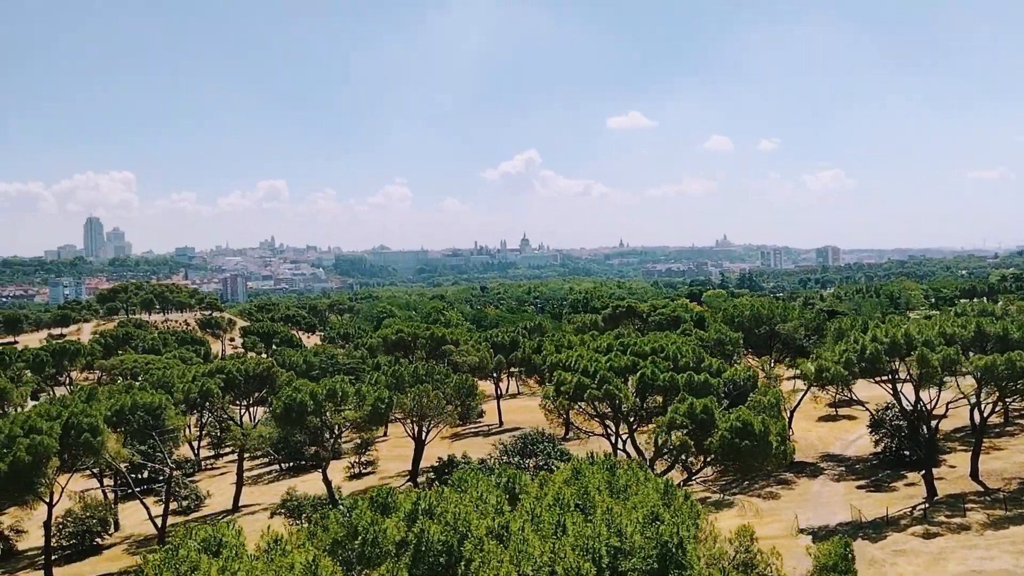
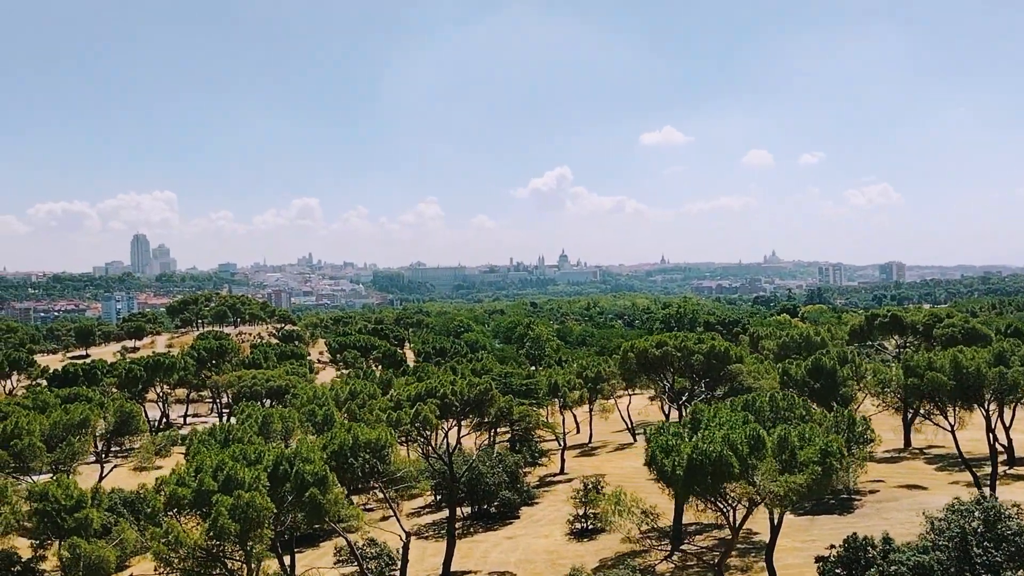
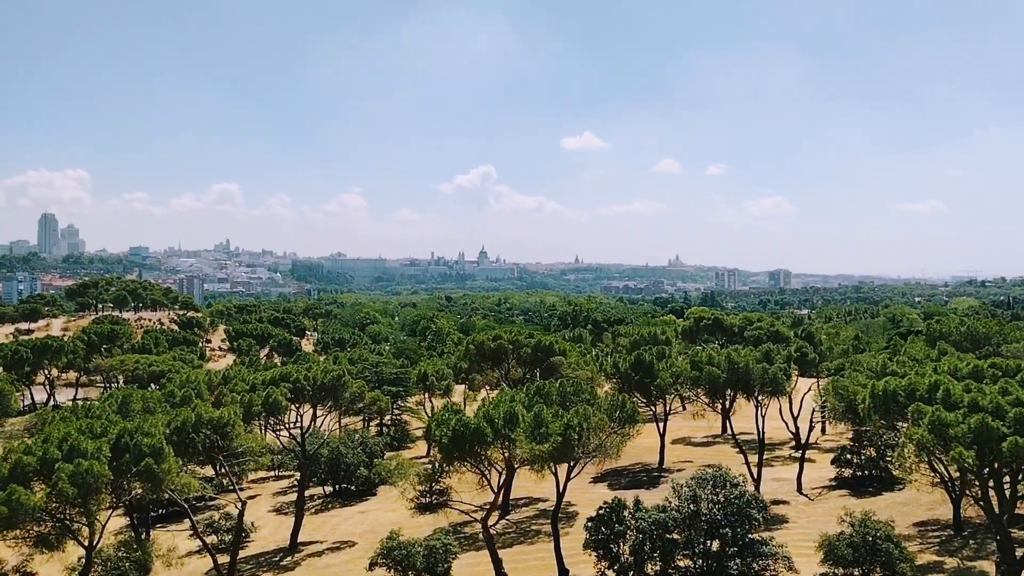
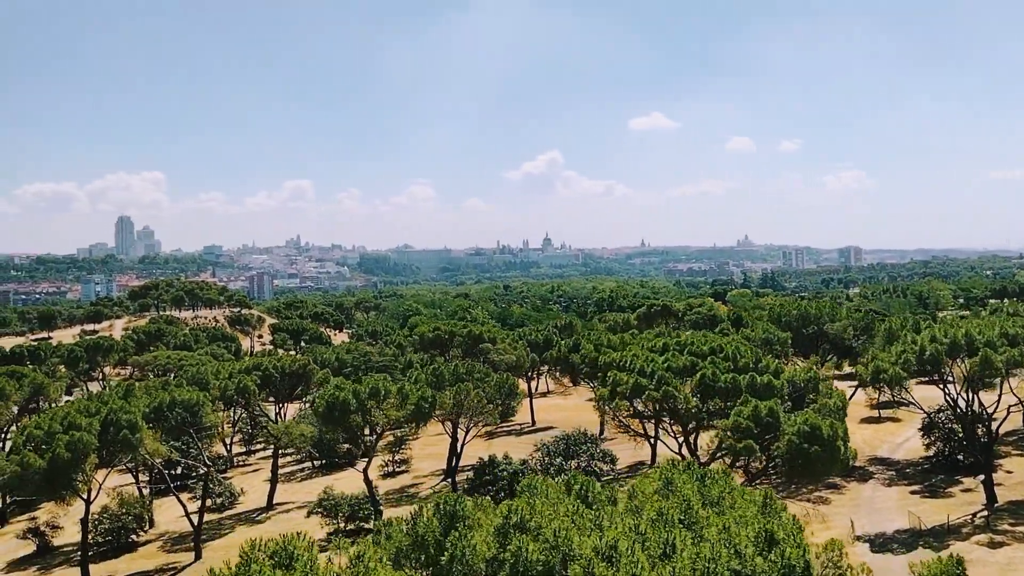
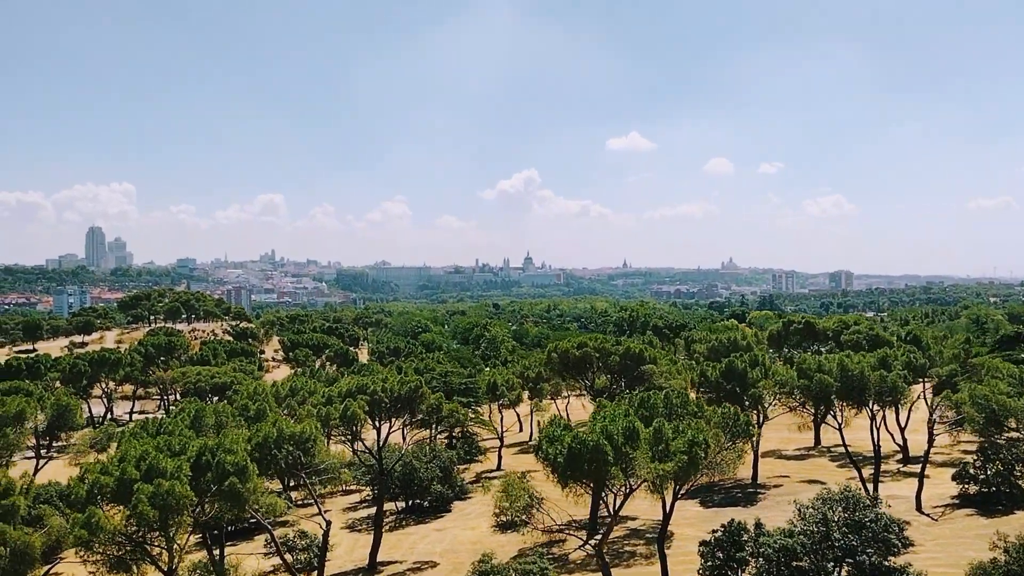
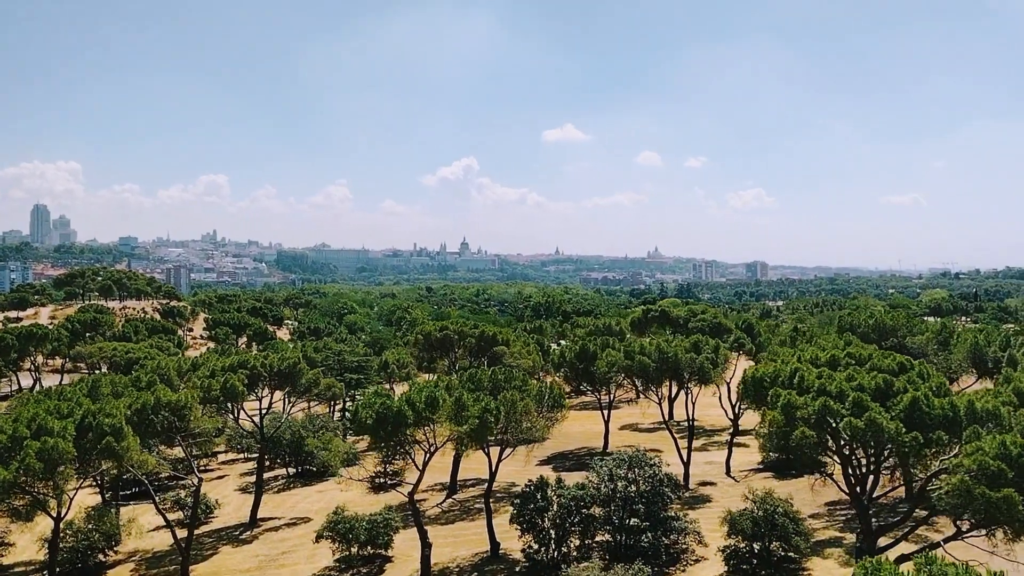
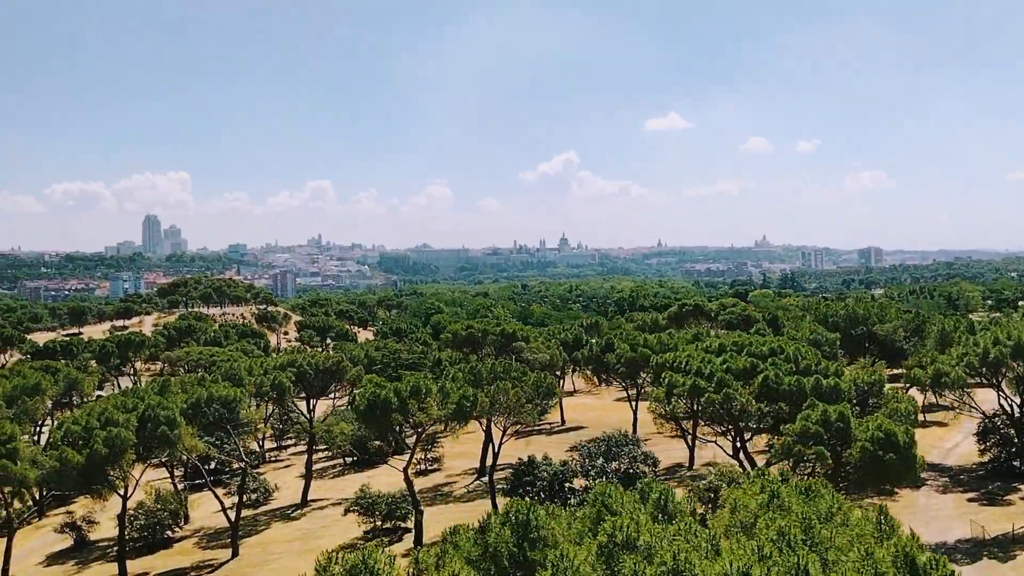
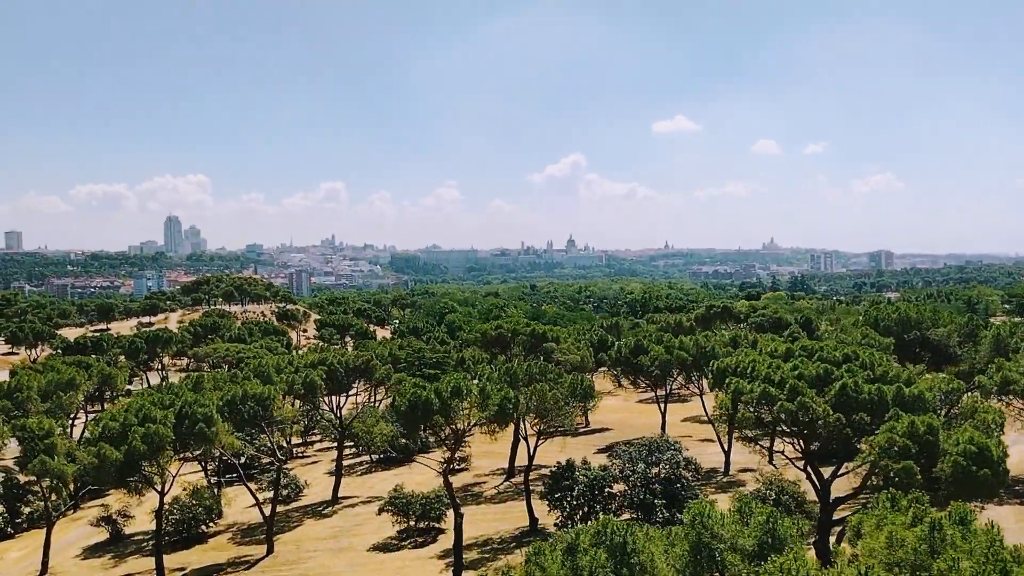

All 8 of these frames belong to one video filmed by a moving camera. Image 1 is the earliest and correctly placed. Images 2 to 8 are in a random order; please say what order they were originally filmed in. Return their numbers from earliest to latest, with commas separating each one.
4, 7, 8, 6, 3, 5, 2
